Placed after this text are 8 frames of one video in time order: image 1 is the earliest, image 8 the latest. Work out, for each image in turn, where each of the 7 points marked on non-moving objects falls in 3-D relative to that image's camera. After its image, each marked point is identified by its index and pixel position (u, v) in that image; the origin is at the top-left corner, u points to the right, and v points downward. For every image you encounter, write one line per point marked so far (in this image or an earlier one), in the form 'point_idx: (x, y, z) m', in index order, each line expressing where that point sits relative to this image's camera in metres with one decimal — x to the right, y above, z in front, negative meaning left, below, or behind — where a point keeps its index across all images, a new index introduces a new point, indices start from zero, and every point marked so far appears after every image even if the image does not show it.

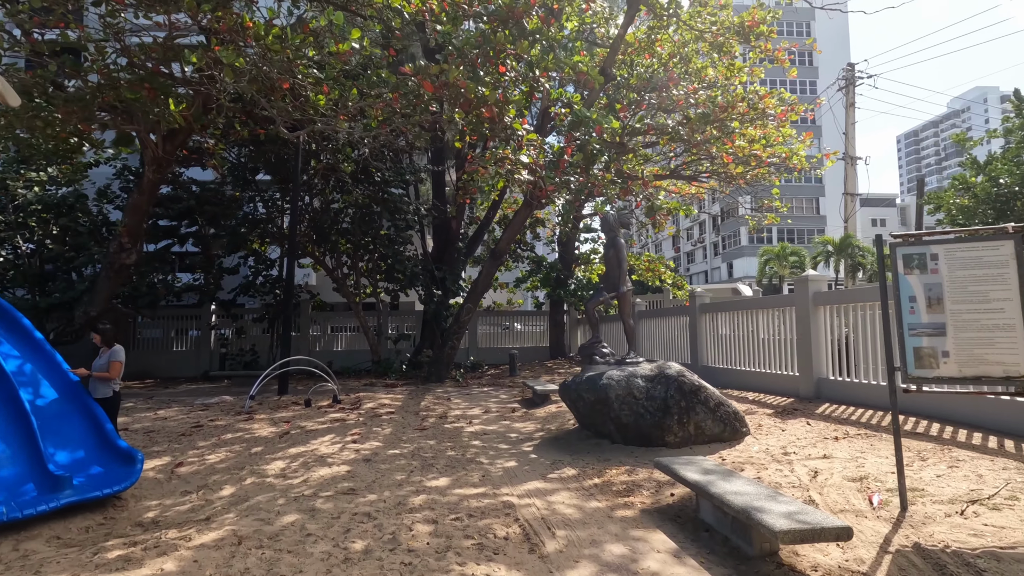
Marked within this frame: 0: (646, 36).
0: (+2.8, +5.2, +11.0) m
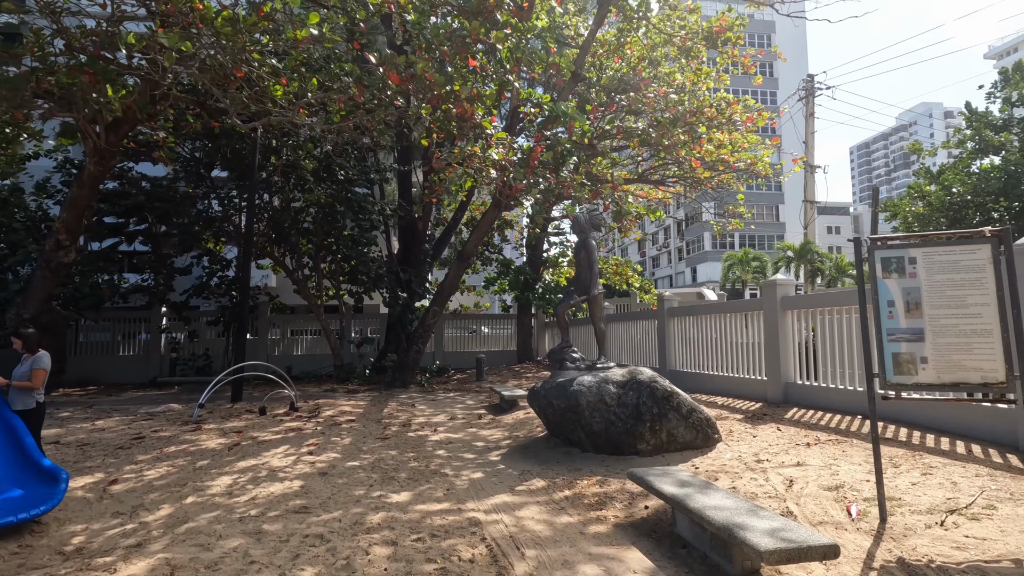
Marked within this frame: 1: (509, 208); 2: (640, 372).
0: (+2.1, +5.1, +11.0) m
1: (-0.1, +1.6, +10.9) m
2: (+1.3, -0.8, +5.4) m
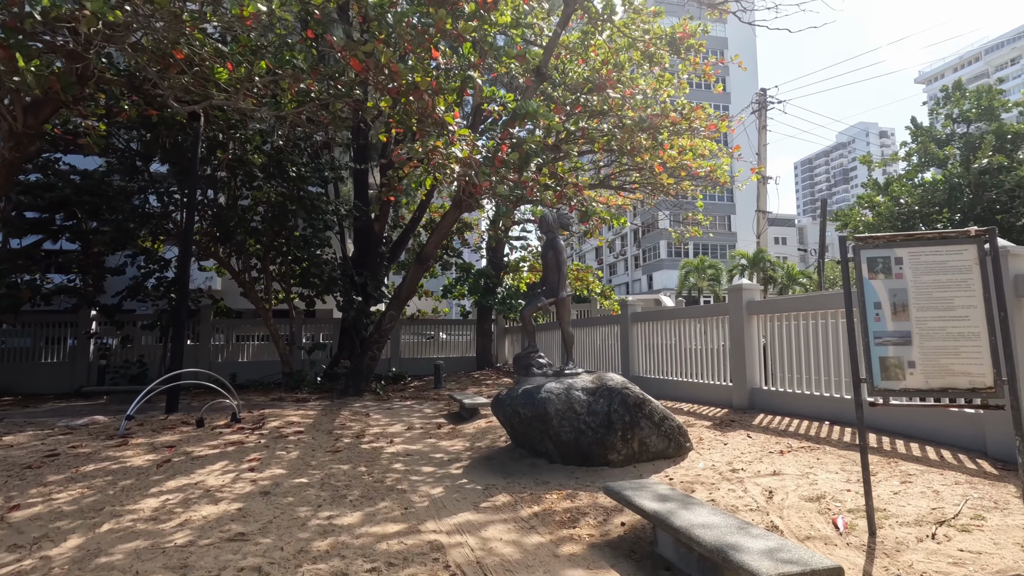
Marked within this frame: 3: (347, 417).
0: (+1.4, +5.0, +10.8) m
1: (-0.8, +1.6, +10.6) m
2: (+0.9, -0.9, +5.1) m
3: (-2.6, -2.0, +8.5) m
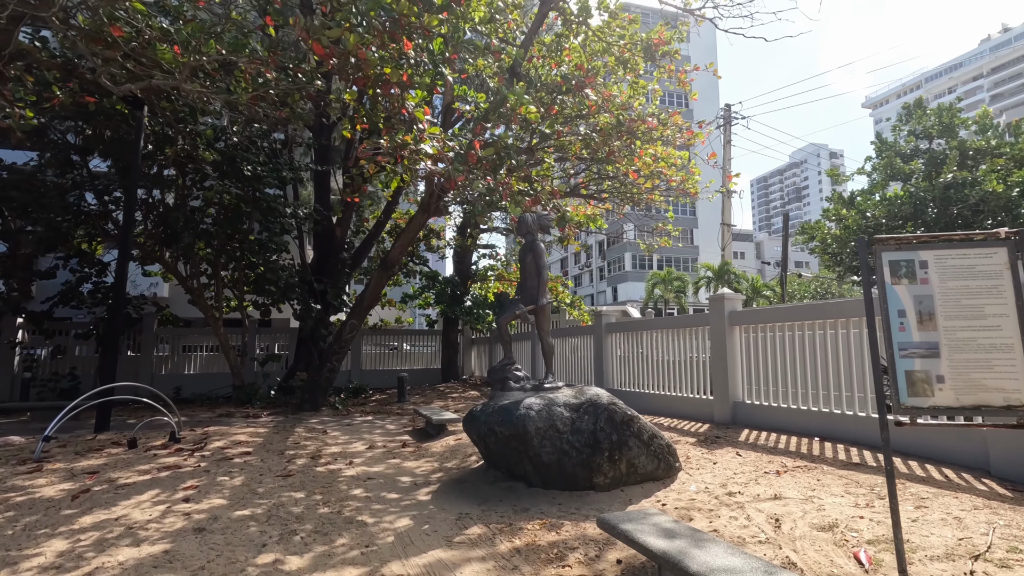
0: (+0.8, +4.8, +10.6) m
1: (-1.4, +1.4, +10.1) m
2: (+0.7, -0.9, +4.7) m
3: (-3.1, -2.1, +7.8) m
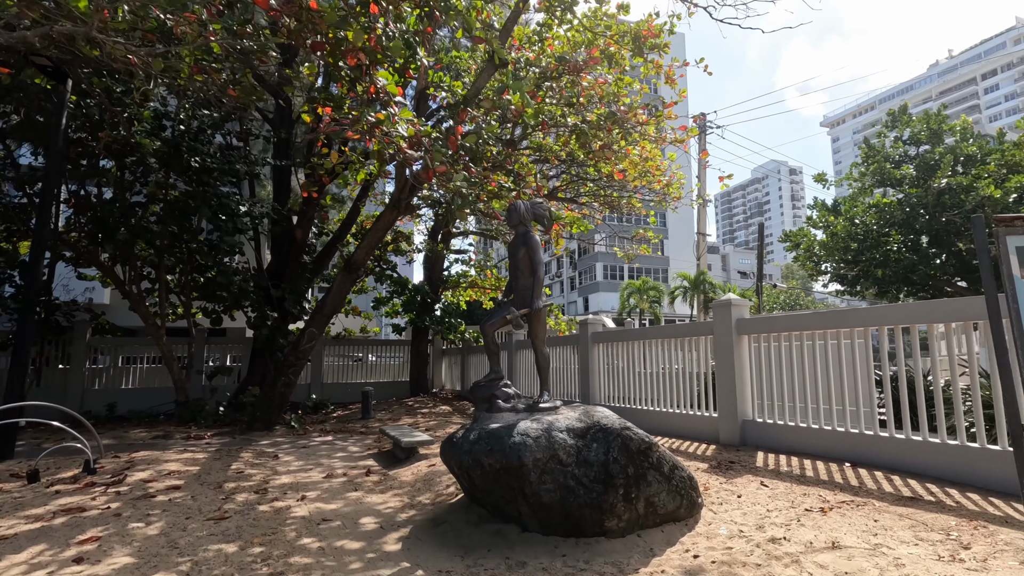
0: (+0.4, +4.7, +9.9) m
1: (-1.8, +1.3, +9.2) m
2: (+0.7, -0.9, +3.9) m
3: (-3.3, -2.2, +6.7) m
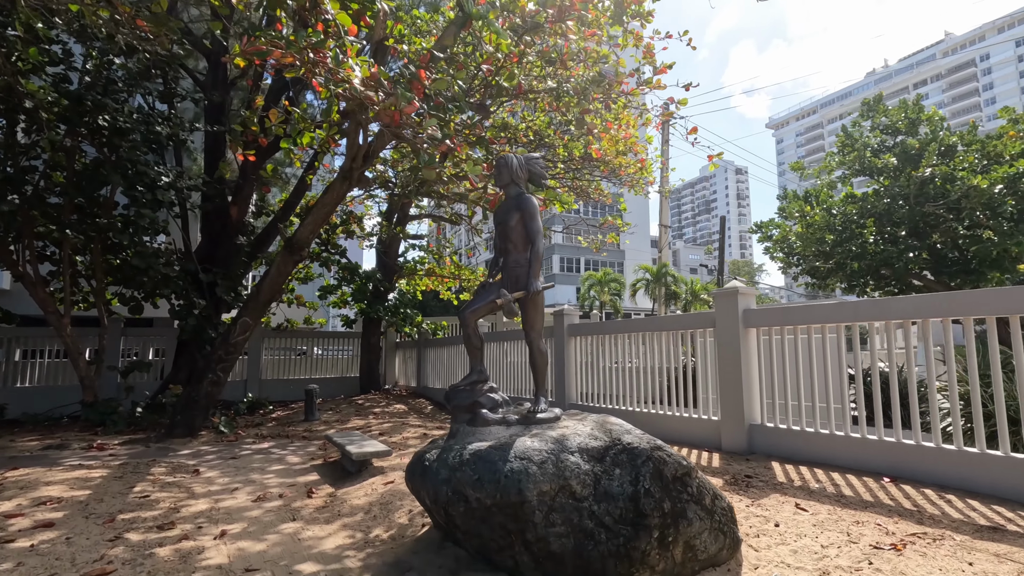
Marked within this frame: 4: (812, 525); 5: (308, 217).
0: (-0.1, +4.9, +8.9) m
1: (-2.2, +1.6, +8.0) m
2: (+0.6, -0.8, +3.0) m
3: (-3.6, -2.0, +5.4) m
4: (+1.9, -1.5, +3.4) m
5: (-3.1, +1.1, +8.0) m
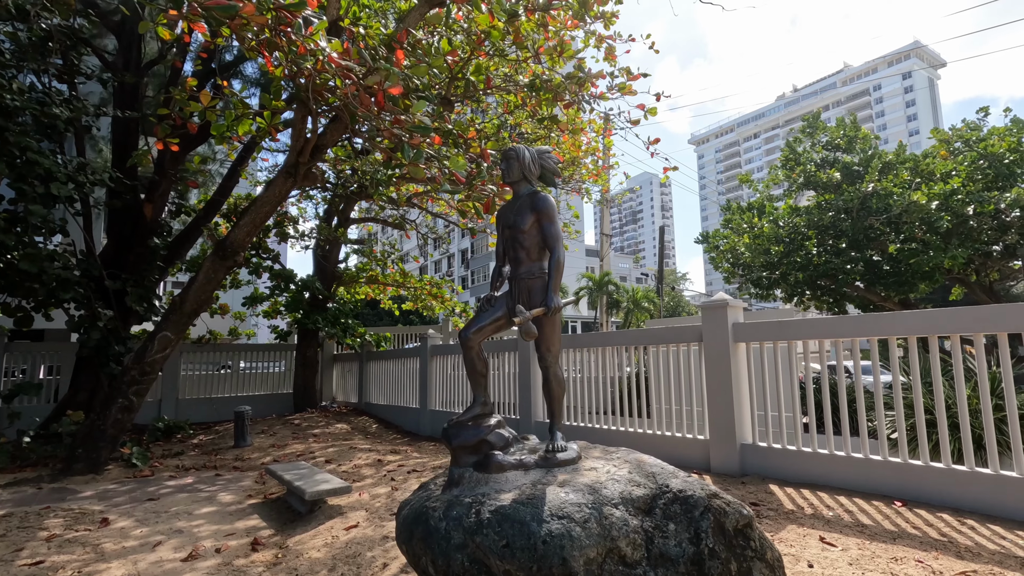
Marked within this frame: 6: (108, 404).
0: (-0.7, +4.8, +8.3) m
1: (-2.7, +1.4, +7.2) m
2: (+0.7, -0.9, +2.5) m
3: (-3.8, -2.0, +4.4) m
4: (+2.0, -1.6, +3.1) m
5: (-3.6, +0.9, +7.1) m
6: (-5.4, -1.5, +7.1) m
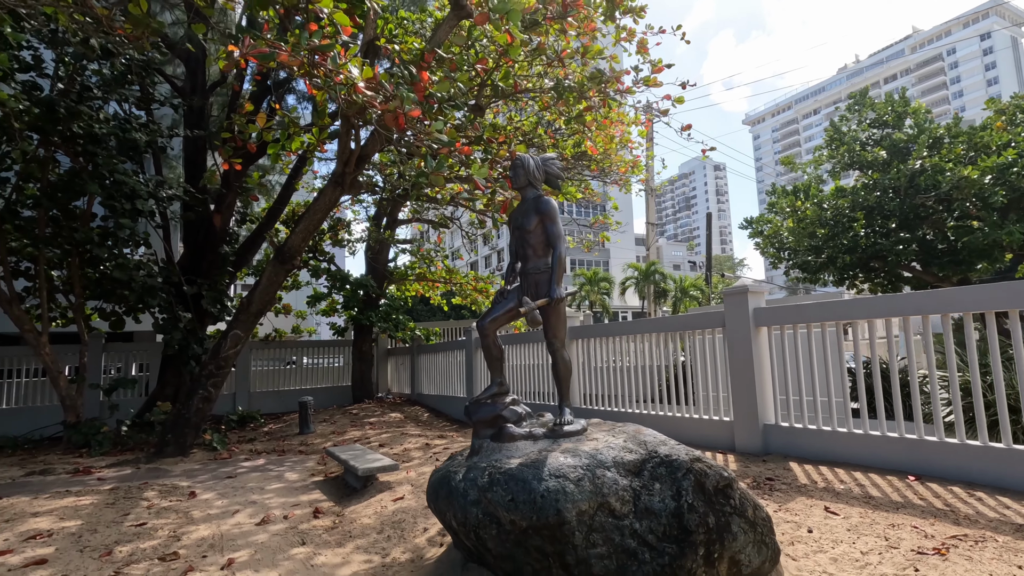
0: (-0.3, +4.9, +8.7) m
1: (-2.3, +1.4, +7.8) m
2: (+0.8, -0.8, +2.9) m
3: (-3.5, -2.1, +5.2) m
4: (+2.1, -1.5, +3.3) m
5: (-3.1, +0.9, +7.8) m
6: (-4.8, -1.6, +8.0) m
